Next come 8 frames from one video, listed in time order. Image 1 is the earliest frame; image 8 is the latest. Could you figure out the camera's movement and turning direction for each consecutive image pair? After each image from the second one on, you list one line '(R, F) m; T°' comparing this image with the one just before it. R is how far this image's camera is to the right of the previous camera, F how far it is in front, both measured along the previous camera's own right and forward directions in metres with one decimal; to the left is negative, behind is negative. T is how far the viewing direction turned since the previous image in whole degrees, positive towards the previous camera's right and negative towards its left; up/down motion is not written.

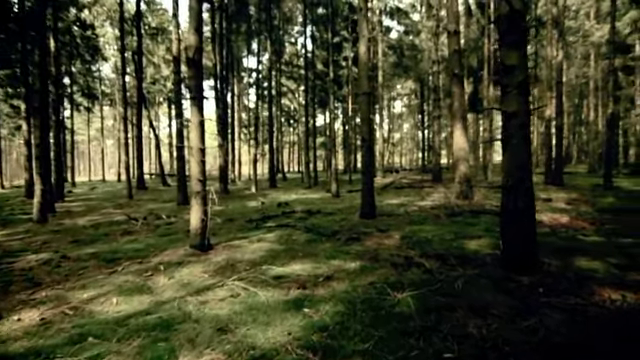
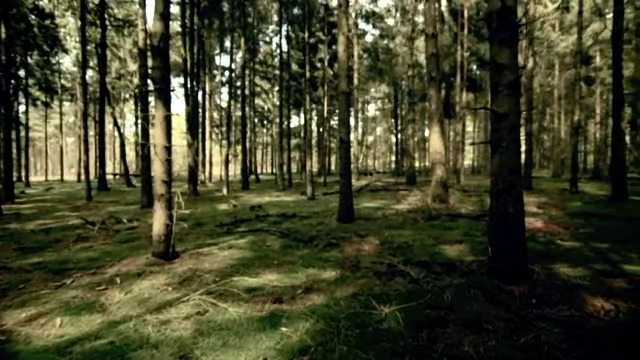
(-0.1, +0.6) m; +5°
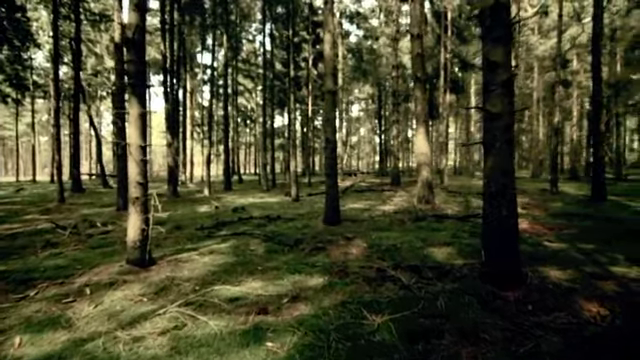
(-0.1, +0.4) m; +3°
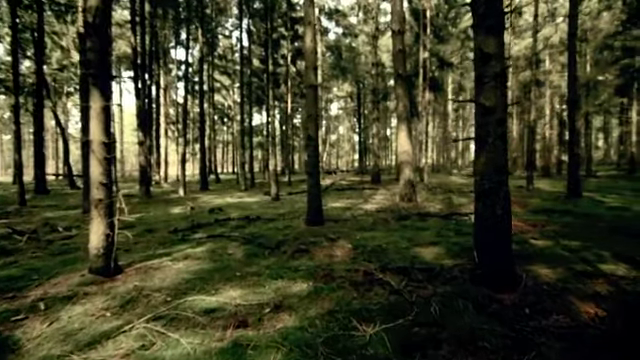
(-0.1, +0.5) m; +4°
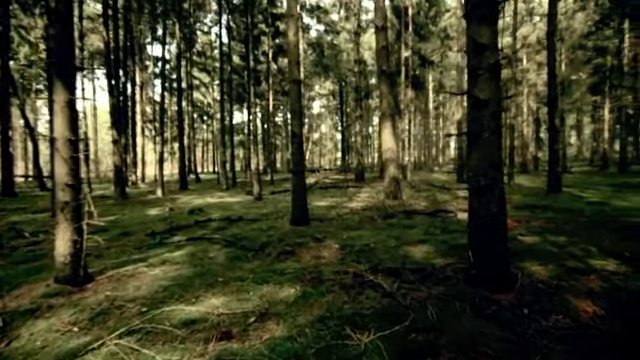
(-0.1, +0.4) m; +3°
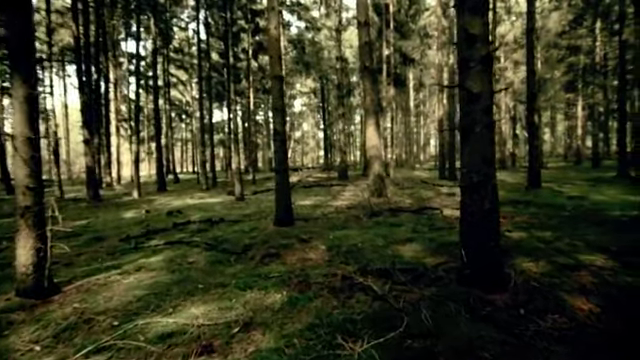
(-0.1, +0.3) m; +3°
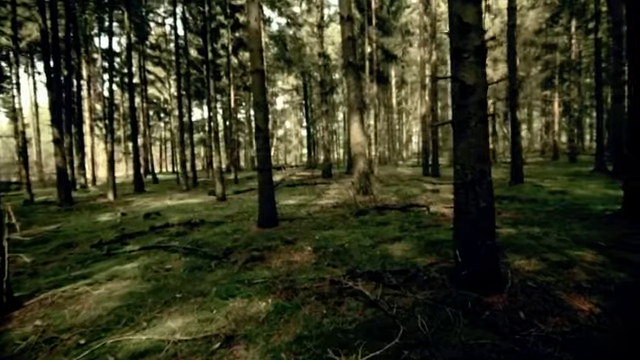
(-0.1, +0.4) m; +3°
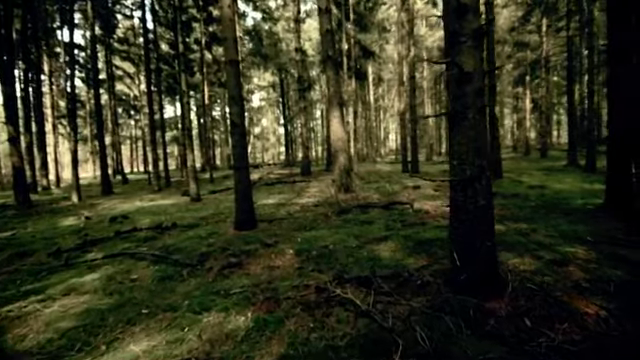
(-0.1, +0.6) m; +4°
